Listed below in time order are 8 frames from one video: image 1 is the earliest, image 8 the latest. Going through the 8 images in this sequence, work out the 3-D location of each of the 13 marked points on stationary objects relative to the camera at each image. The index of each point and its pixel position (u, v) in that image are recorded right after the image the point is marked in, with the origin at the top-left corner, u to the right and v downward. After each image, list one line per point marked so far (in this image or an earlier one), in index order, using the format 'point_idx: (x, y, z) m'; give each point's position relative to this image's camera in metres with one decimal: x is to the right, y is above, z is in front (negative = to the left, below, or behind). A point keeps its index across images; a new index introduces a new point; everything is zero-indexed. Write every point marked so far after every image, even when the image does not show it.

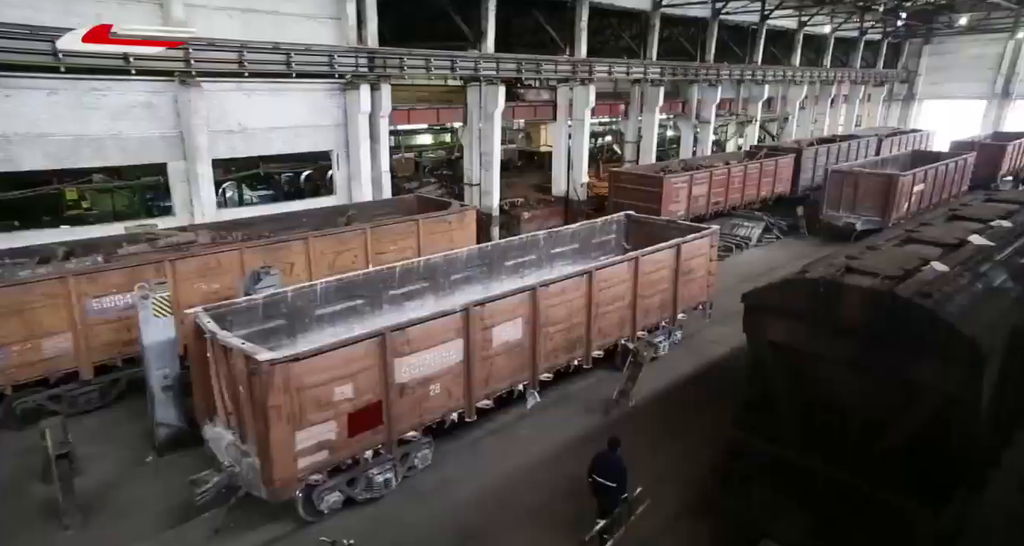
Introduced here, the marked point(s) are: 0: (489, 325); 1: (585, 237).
0: (-0.3, -0.7, +8.0) m
1: (+1.4, +0.7, +12.3) m
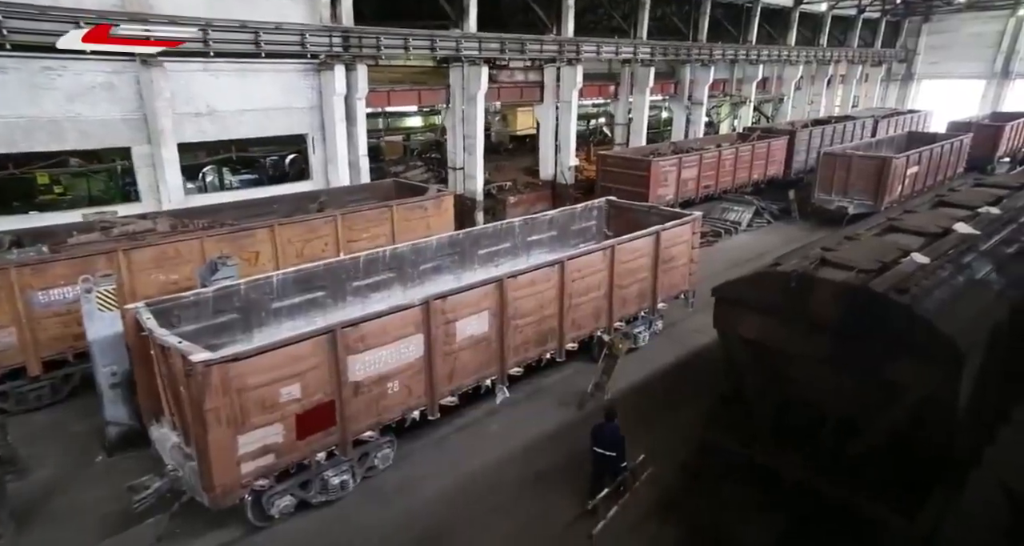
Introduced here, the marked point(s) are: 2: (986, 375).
0: (-0.7, -0.6, +7.7) m
1: (+1.0, +0.9, +11.9) m
2: (+4.3, -1.0, +5.7) m
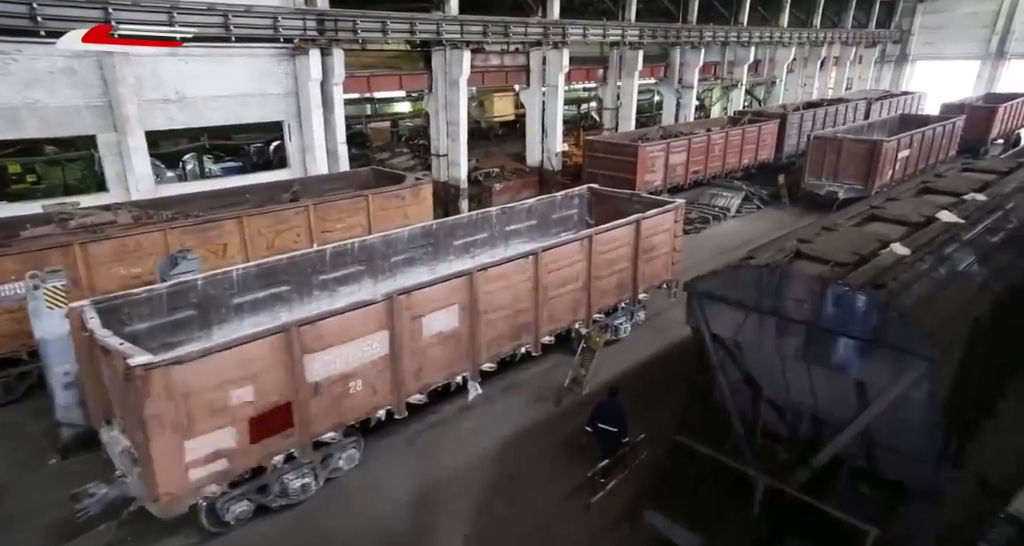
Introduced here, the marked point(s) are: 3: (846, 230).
0: (-1.1, -0.5, +7.4) m
1: (+0.6, +1.1, +11.6) m
2: (+3.9, -0.9, +5.5) m
3: (+3.3, +0.4, +6.3) m
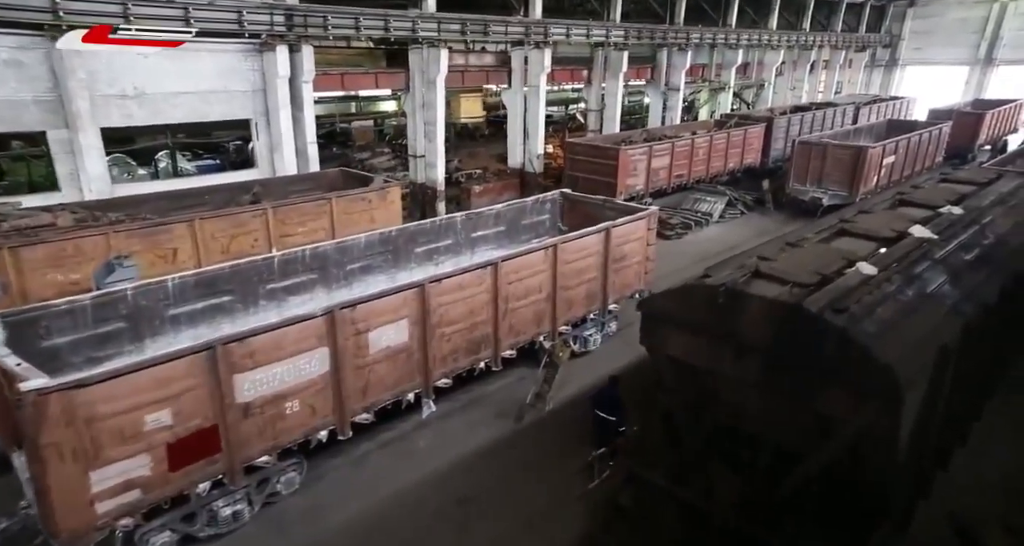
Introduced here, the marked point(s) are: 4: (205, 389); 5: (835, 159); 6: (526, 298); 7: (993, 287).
0: (-1.6, -0.6, +7.0) m
1: (0.0, +0.9, +11.2) m
2: (+3.4, -1.1, +5.1) m
3: (+2.8, +0.2, +5.9) m
4: (-2.8, -1.1, +5.8) m
5: (+9.2, +3.2, +17.9) m
6: (+0.2, -0.3, +8.8) m
7: (+4.3, -0.1, +5.7) m
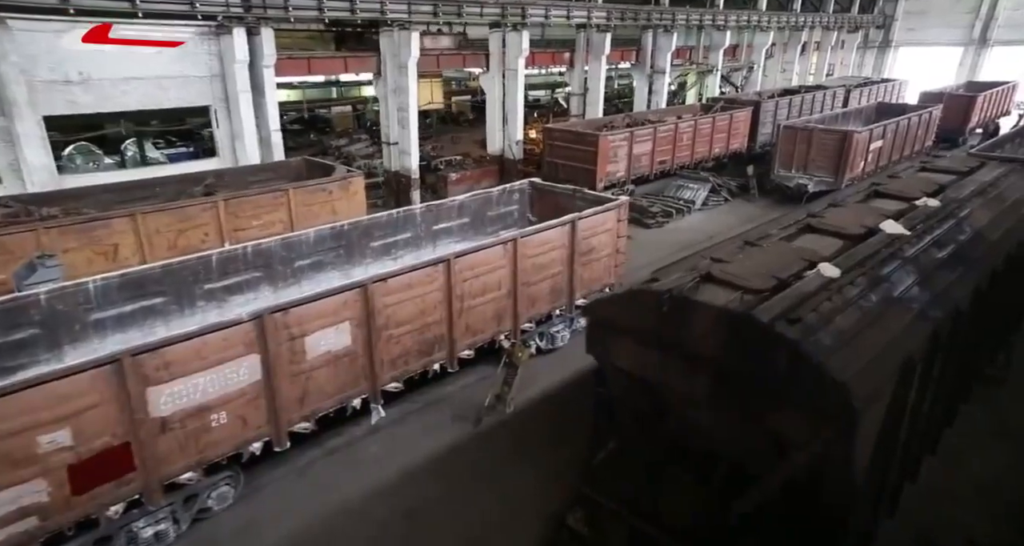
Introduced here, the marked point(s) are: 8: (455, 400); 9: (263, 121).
0: (-2.2, -0.6, +6.5) m
1: (-0.6, +1.0, +10.6) m
2: (+2.9, -1.1, +4.6) m
3: (+2.3, +0.2, +5.4) m
4: (-3.3, -1.1, +5.3) m
5: (+8.5, +3.5, +17.4) m
6: (-0.4, -0.3, +8.3) m
7: (+3.8, -0.1, +5.3) m
8: (-0.8, -1.7, +8.5) m
9: (-5.5, +3.4, +14.1) m
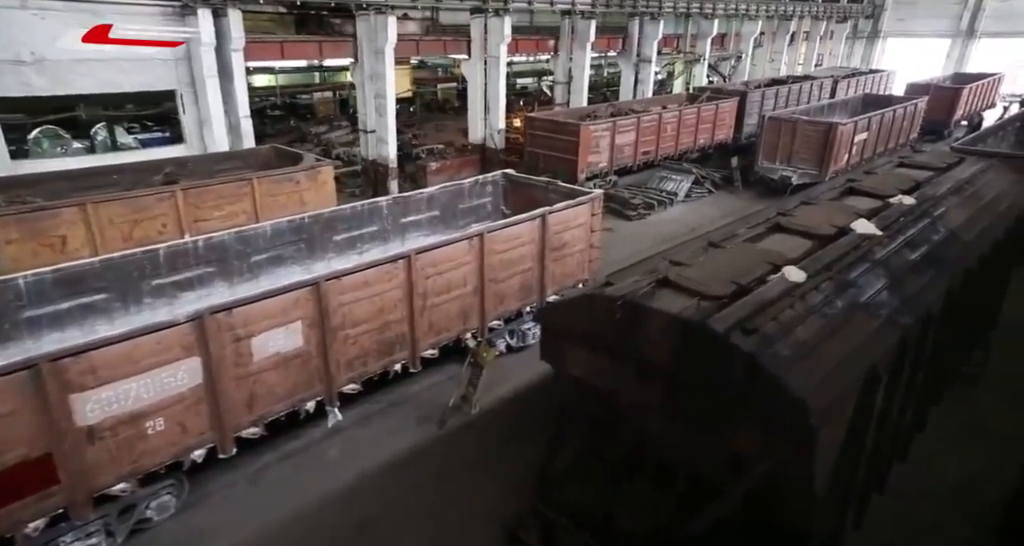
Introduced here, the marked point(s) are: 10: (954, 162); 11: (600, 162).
0: (-2.6, -0.6, +6.1) m
1: (-1.1, +1.1, +10.3) m
2: (+2.5, -1.1, +4.4) m
3: (+1.9, +0.2, +5.2) m
4: (-3.7, -1.1, +4.9) m
5: (+7.9, +3.7, +17.2) m
6: (-0.8, -0.2, +8.0) m
7: (+3.4, -0.2, +5.0) m
8: (-1.2, -1.7, +8.2) m
9: (-6.0, +3.6, +13.6) m
10: (+5.6, +1.4, +8.1) m
11: (+2.4, +3.0, +17.4) m
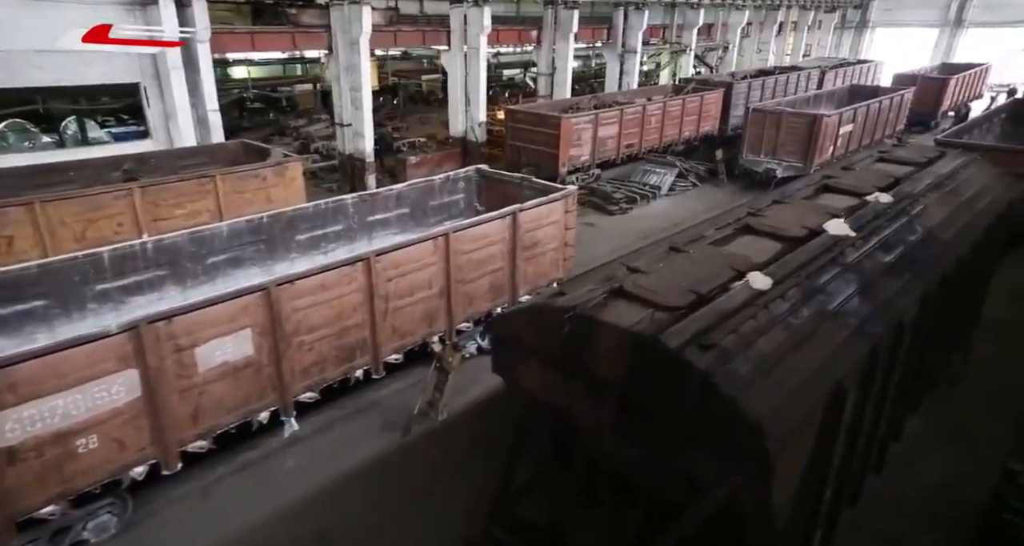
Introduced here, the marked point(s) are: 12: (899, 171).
0: (-3.0, -0.7, +5.8) m
1: (-1.5, +1.1, +10.0) m
2: (+2.1, -1.2, +4.1) m
3: (+1.5, +0.2, +4.8) m
4: (-4.1, -1.2, +4.6) m
5: (+7.4, +3.9, +16.9) m
6: (-1.2, -0.3, +7.7) m
7: (+3.0, -0.2, +4.7) m
8: (-1.6, -1.7, +7.9) m
9: (-6.5, +3.6, +13.2) m
10: (+5.2, +1.4, +7.8) m
11: (+1.9, +3.2, +17.0) m
12: (+4.3, +1.1, +7.0) m
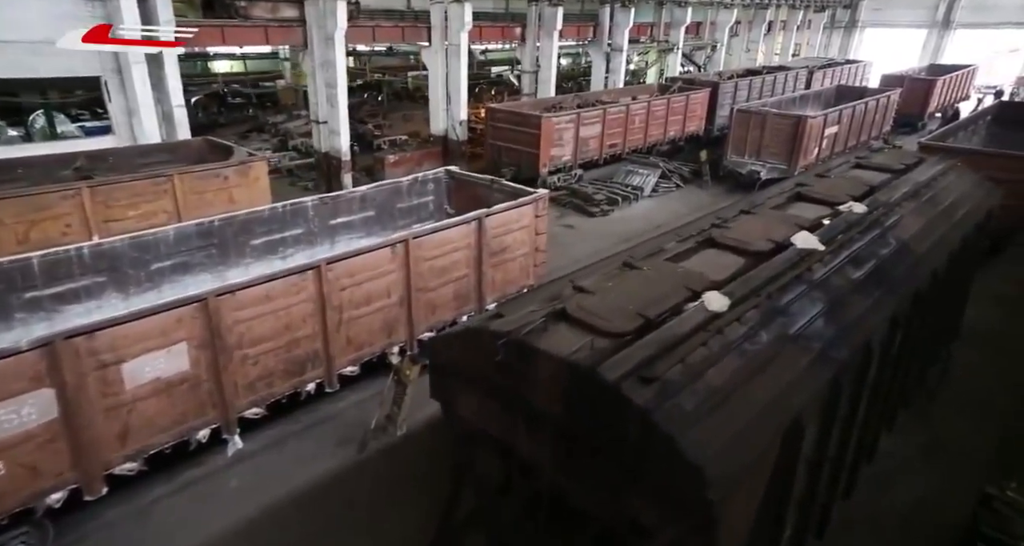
0: (-3.4, -0.8, +5.4) m
1: (-2.0, +1.1, +9.6) m
2: (+1.7, -1.3, +3.8) m
3: (+1.1, +0.1, +4.5) m
4: (-4.5, -1.3, +4.2) m
5: (+6.9, +3.8, +16.6) m
6: (-1.7, -0.4, +7.3) m
7: (+2.6, -0.3, +4.4) m
8: (-2.1, -1.8, +7.5) m
9: (-7.0, +3.5, +12.7) m
10: (+4.8, +1.3, +7.5) m
11: (+1.3, +3.1, +16.7) m
12: (+3.9, +1.0, +6.7) m
